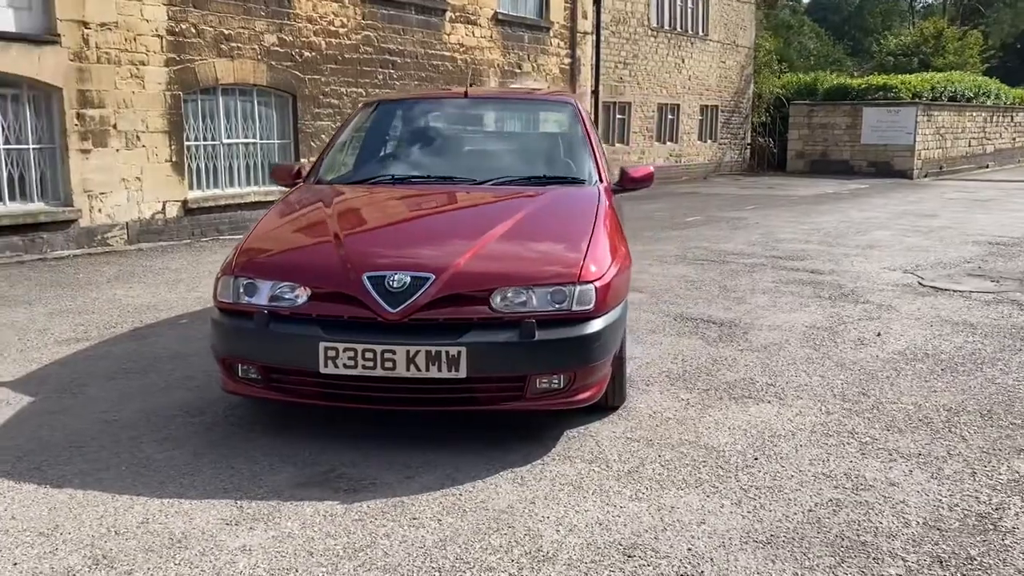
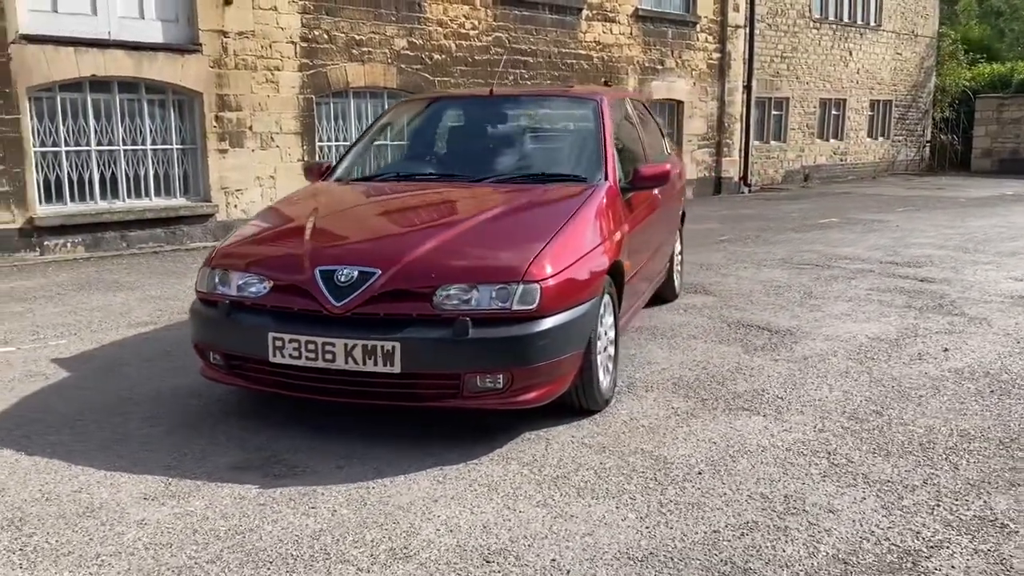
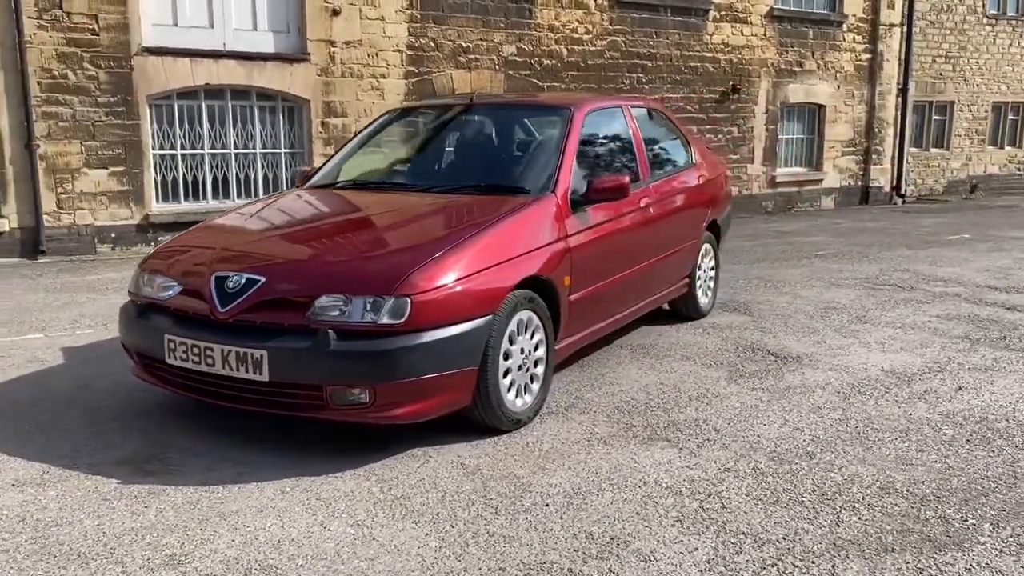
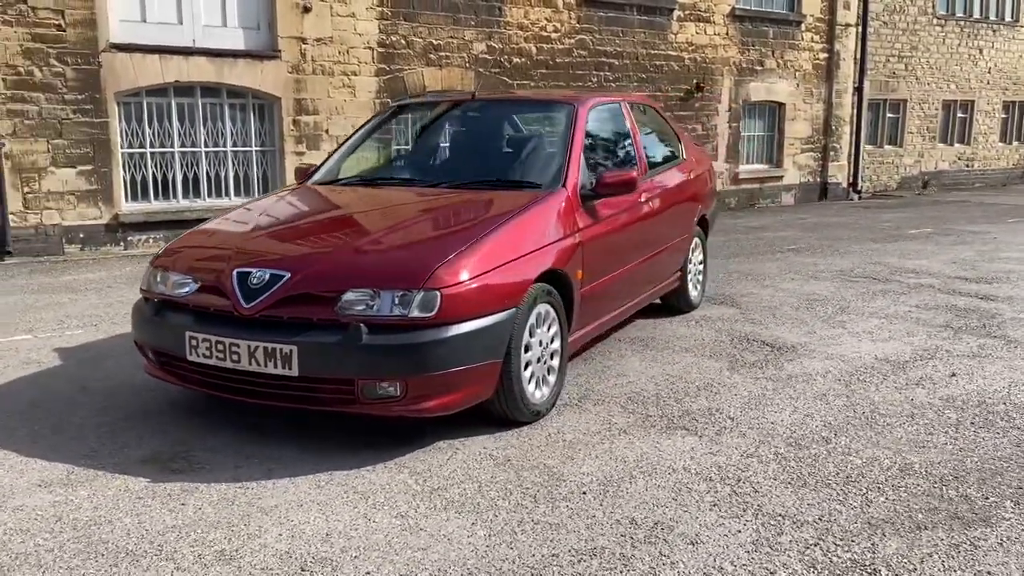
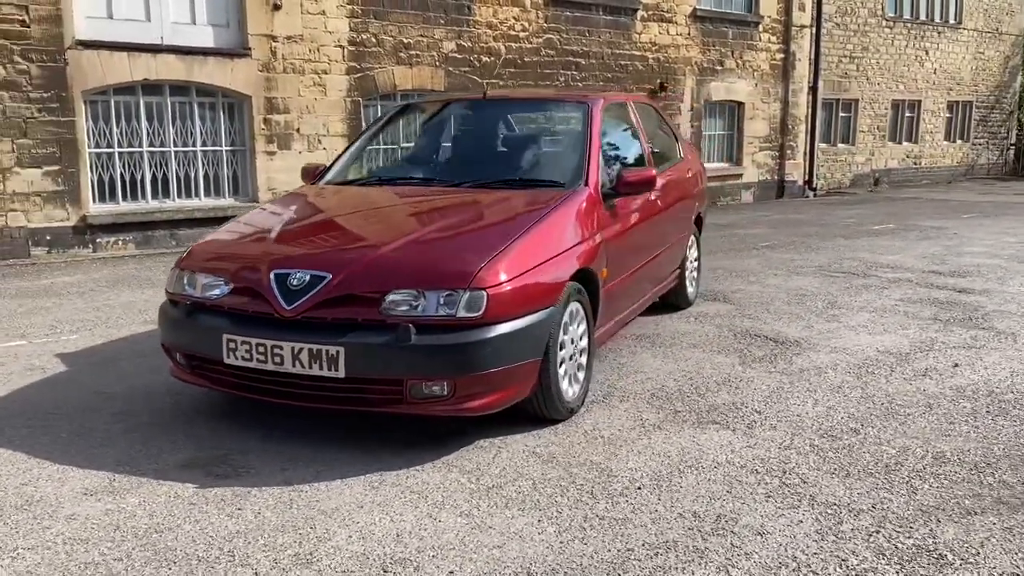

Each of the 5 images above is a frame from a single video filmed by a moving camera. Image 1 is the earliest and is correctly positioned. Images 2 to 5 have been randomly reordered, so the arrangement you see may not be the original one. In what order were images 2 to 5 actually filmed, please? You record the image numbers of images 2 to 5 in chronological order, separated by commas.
2, 5, 4, 3
